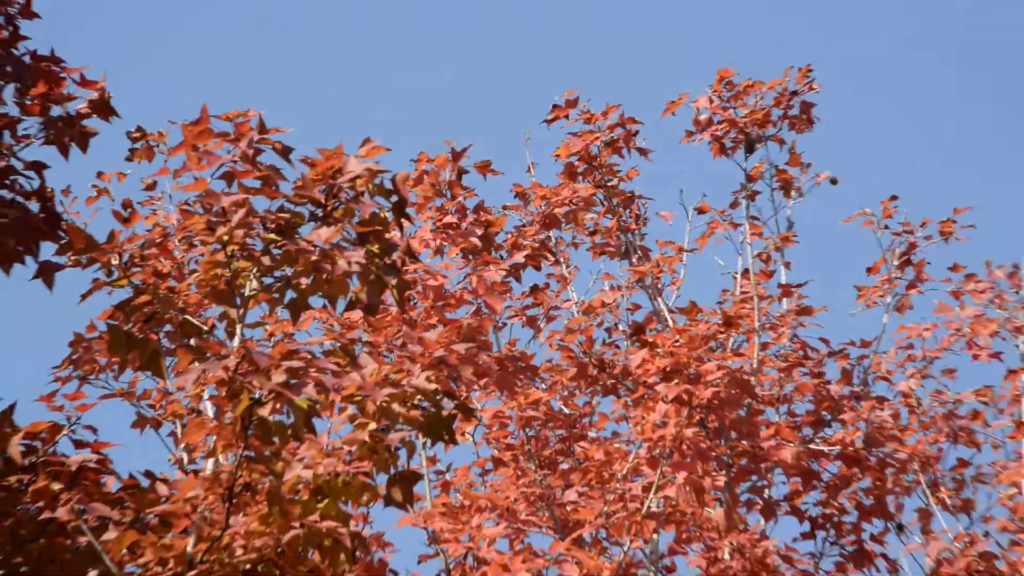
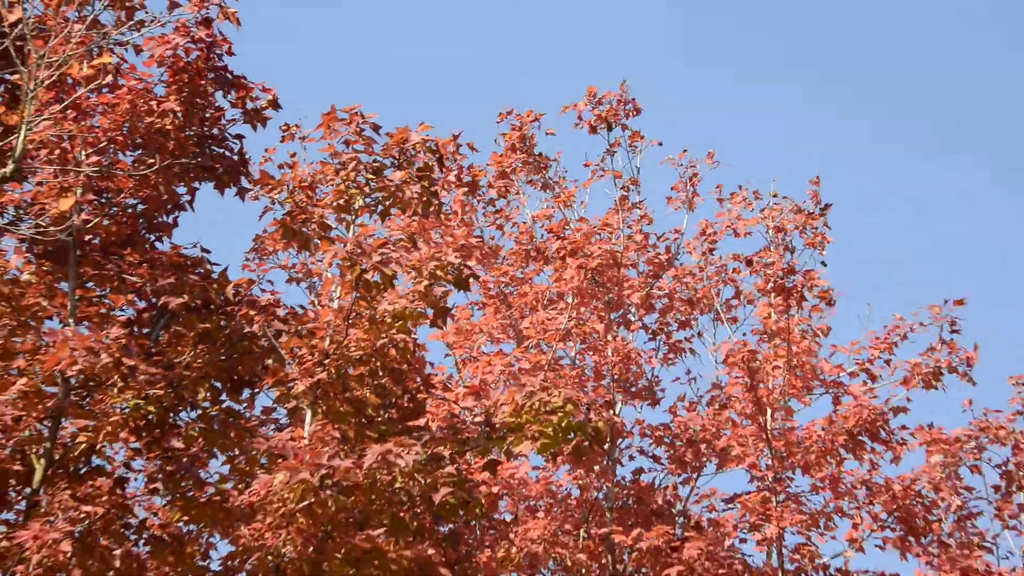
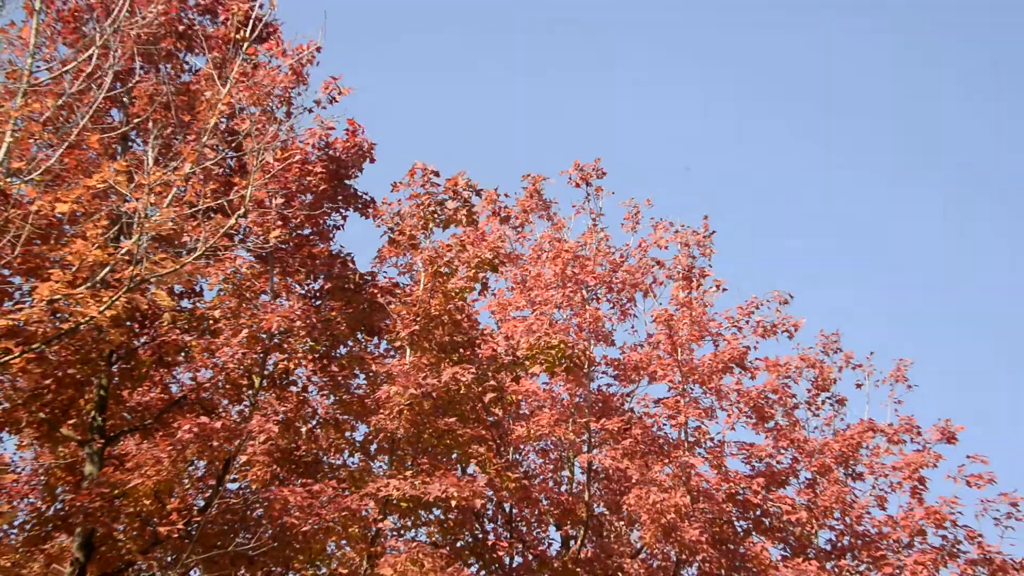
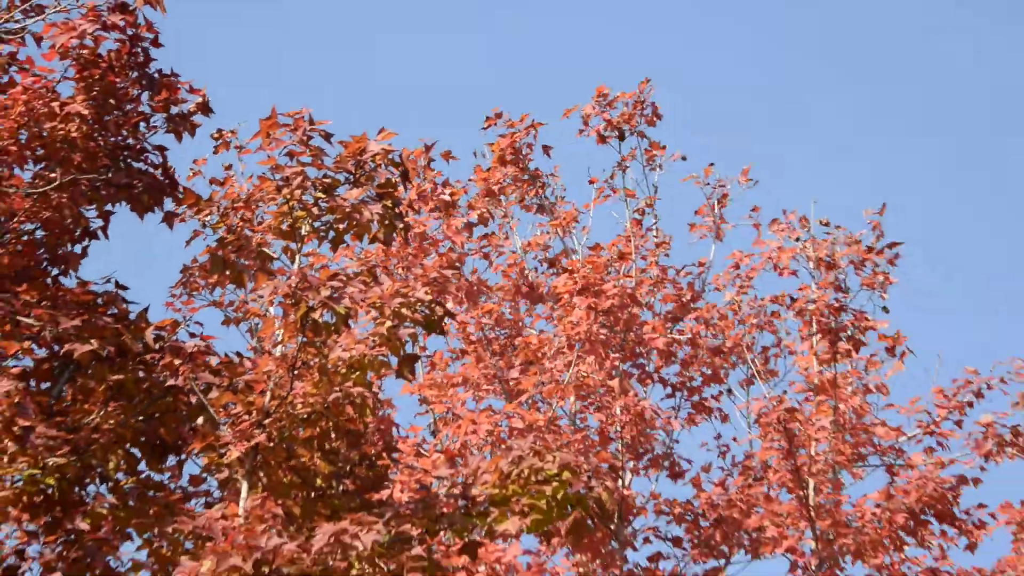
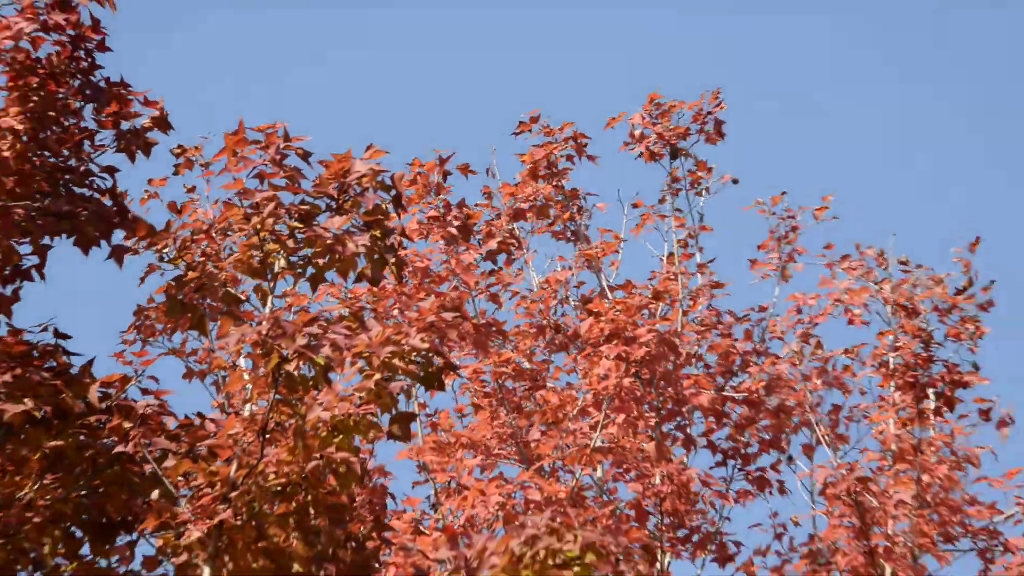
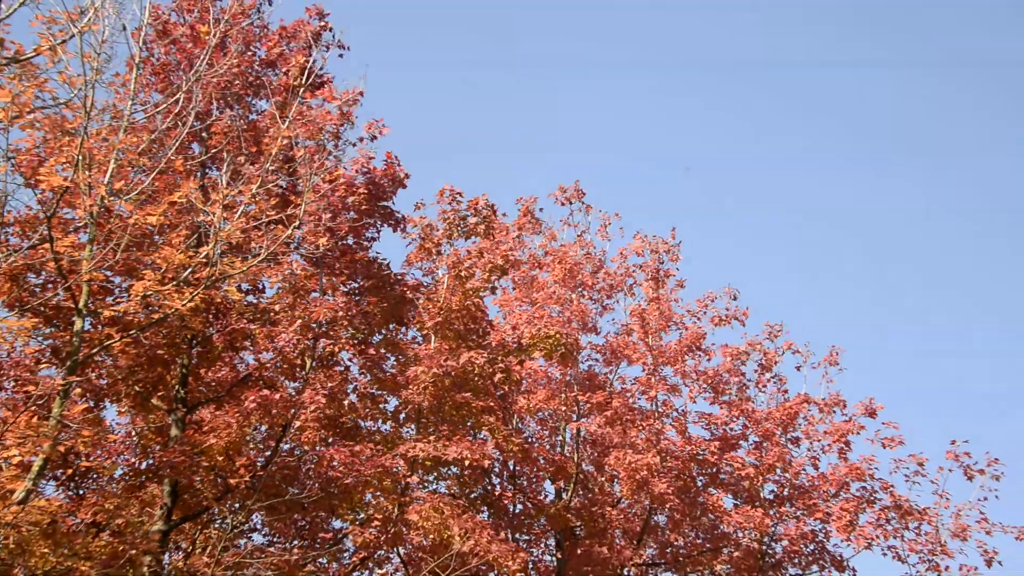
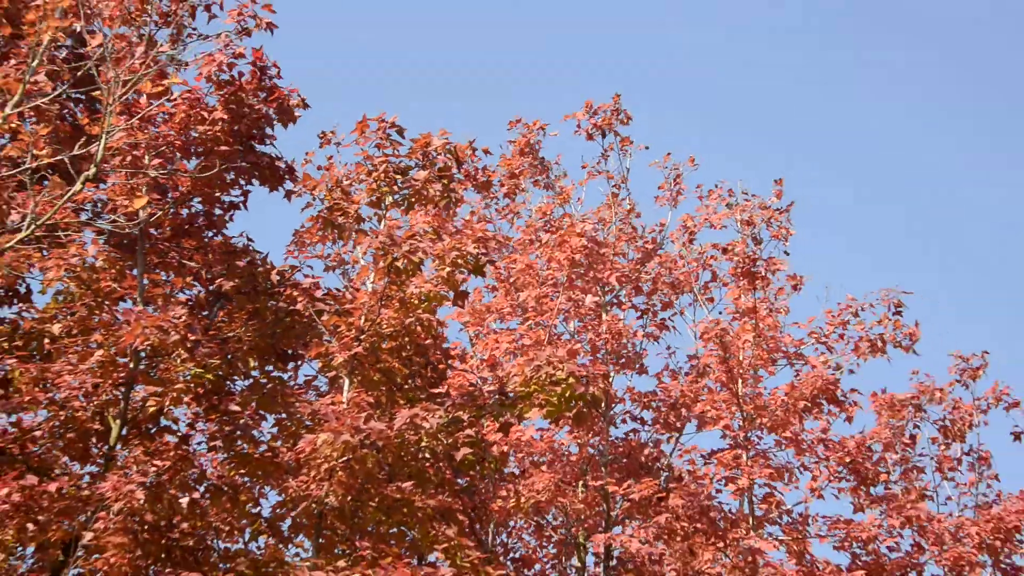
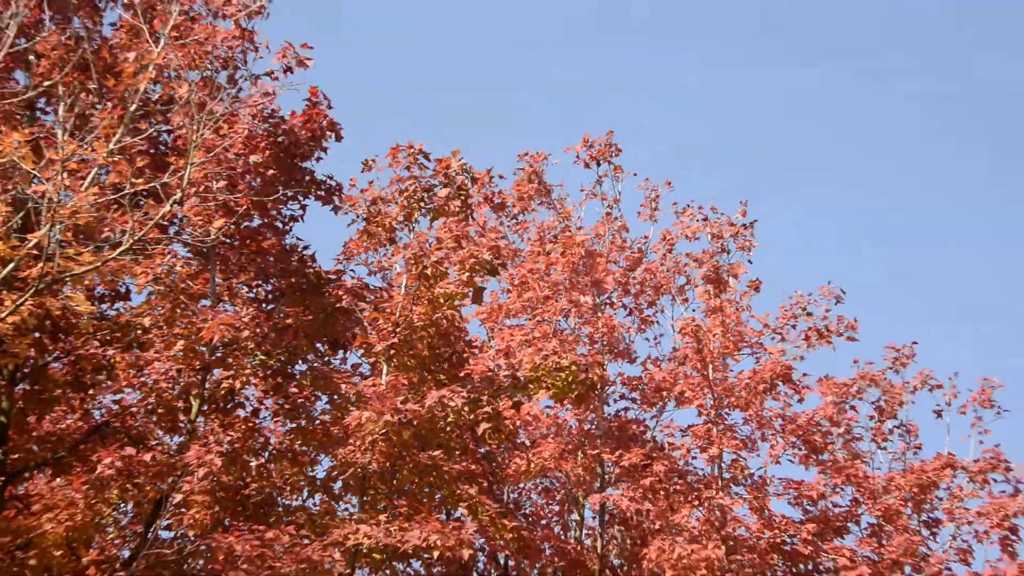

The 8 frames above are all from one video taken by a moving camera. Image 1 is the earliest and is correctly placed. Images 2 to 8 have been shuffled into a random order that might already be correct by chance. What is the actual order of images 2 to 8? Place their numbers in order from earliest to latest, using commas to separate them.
5, 4, 2, 7, 8, 3, 6
